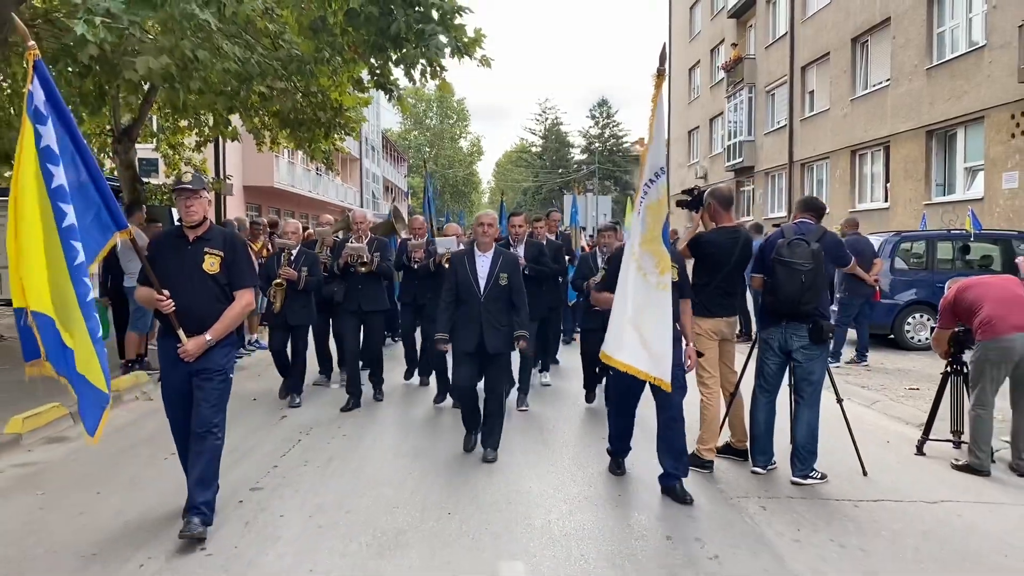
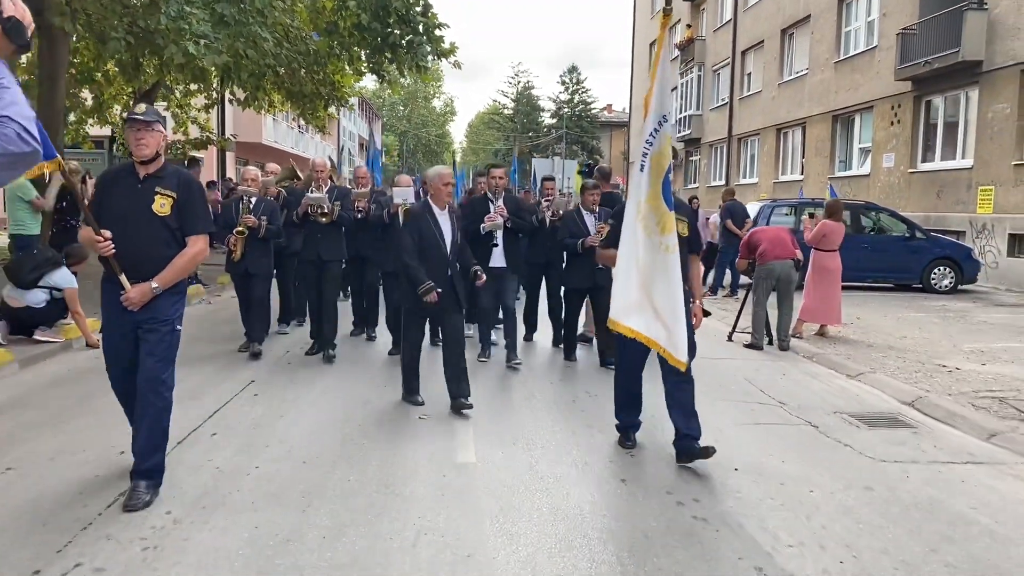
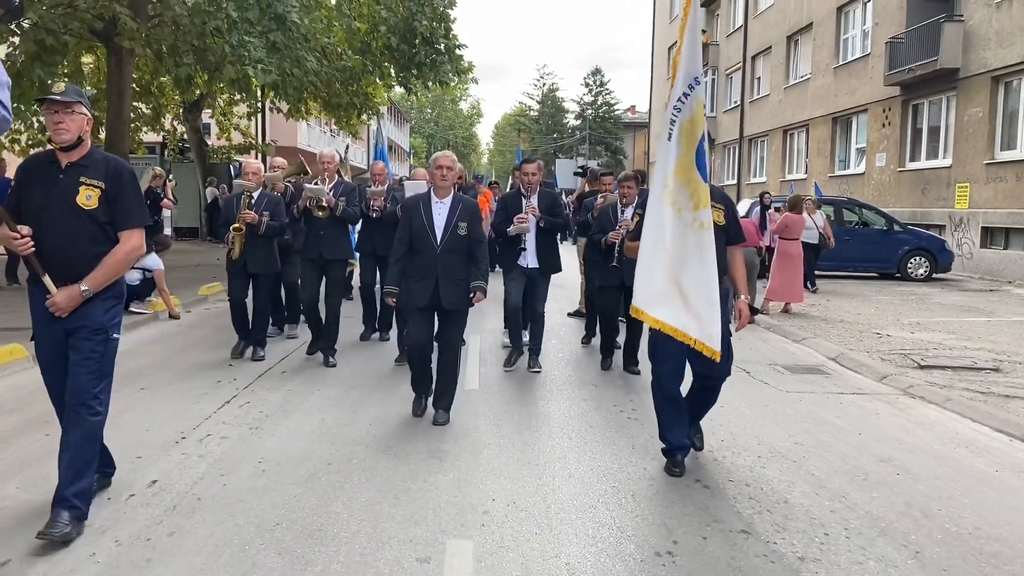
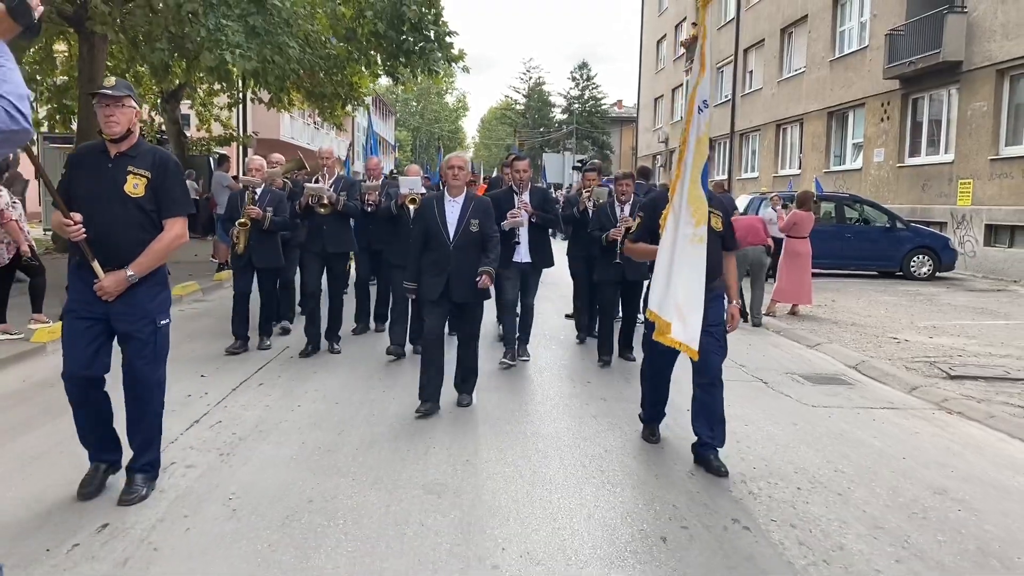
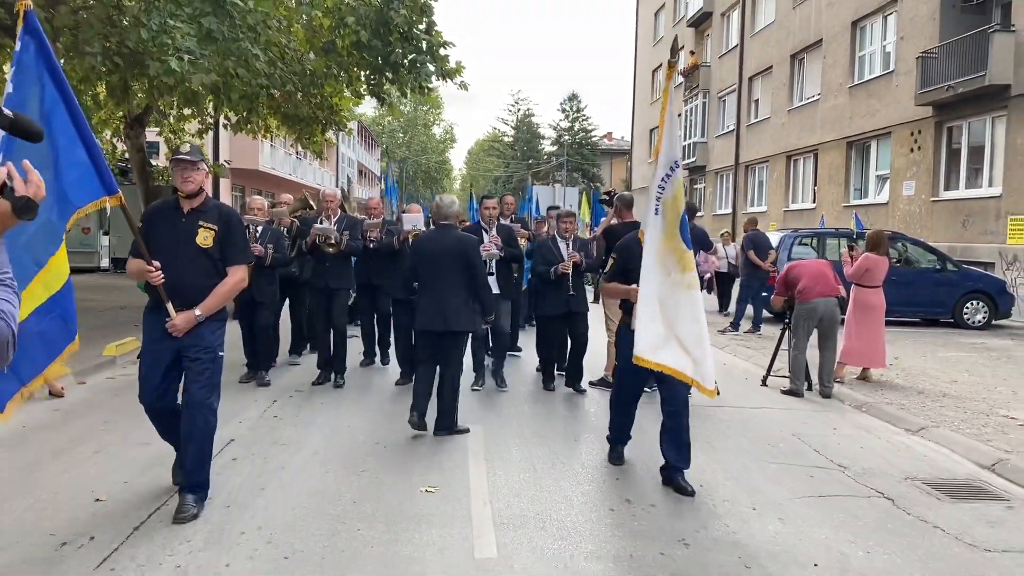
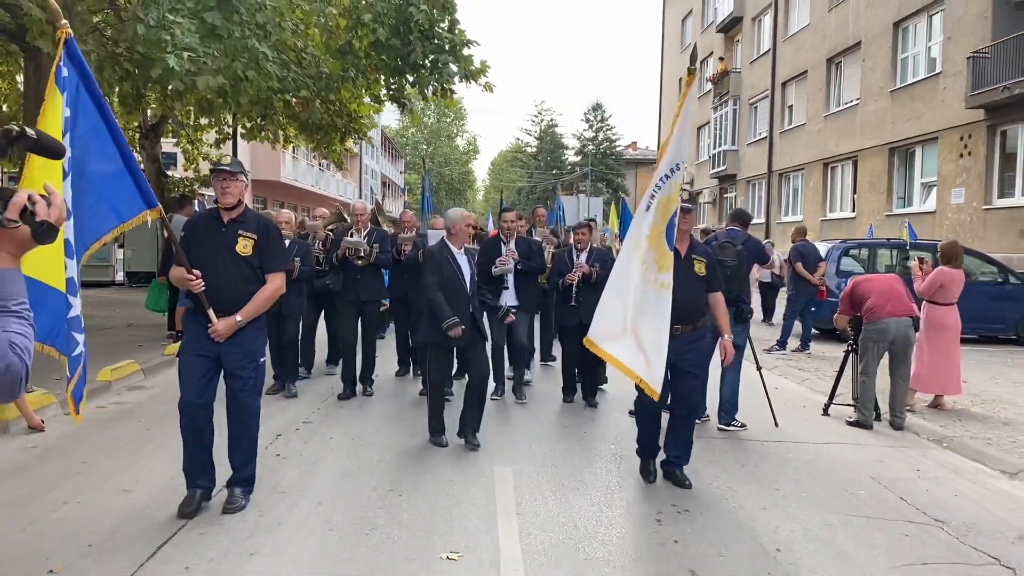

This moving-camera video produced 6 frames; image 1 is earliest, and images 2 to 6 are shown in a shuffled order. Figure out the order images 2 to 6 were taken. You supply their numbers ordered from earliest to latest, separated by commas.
6, 5, 2, 4, 3
